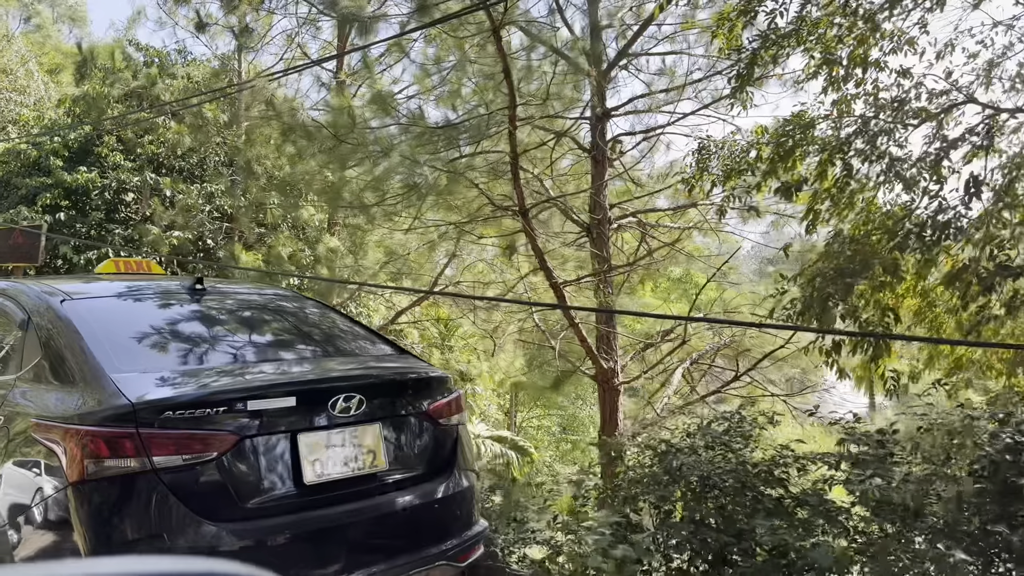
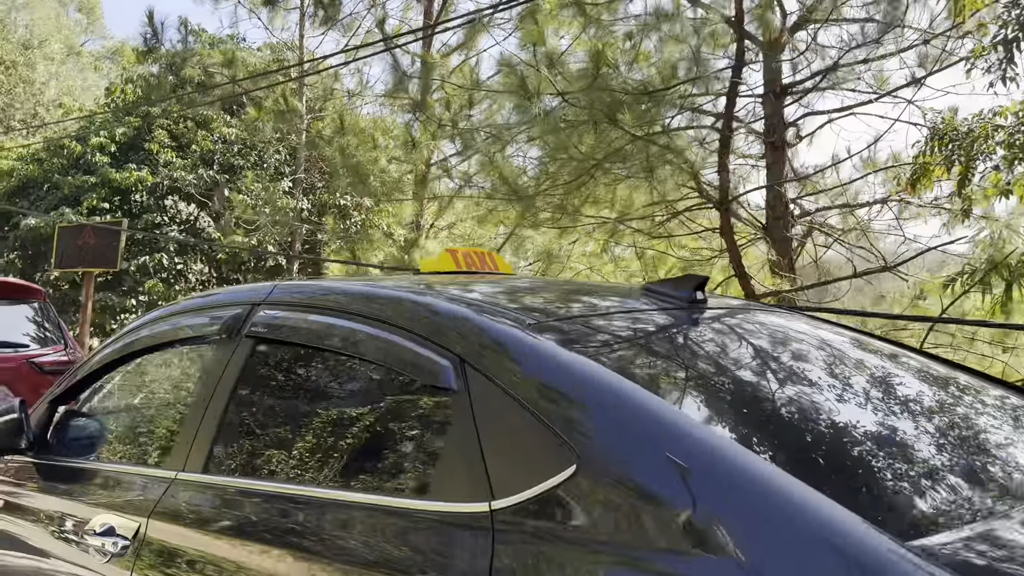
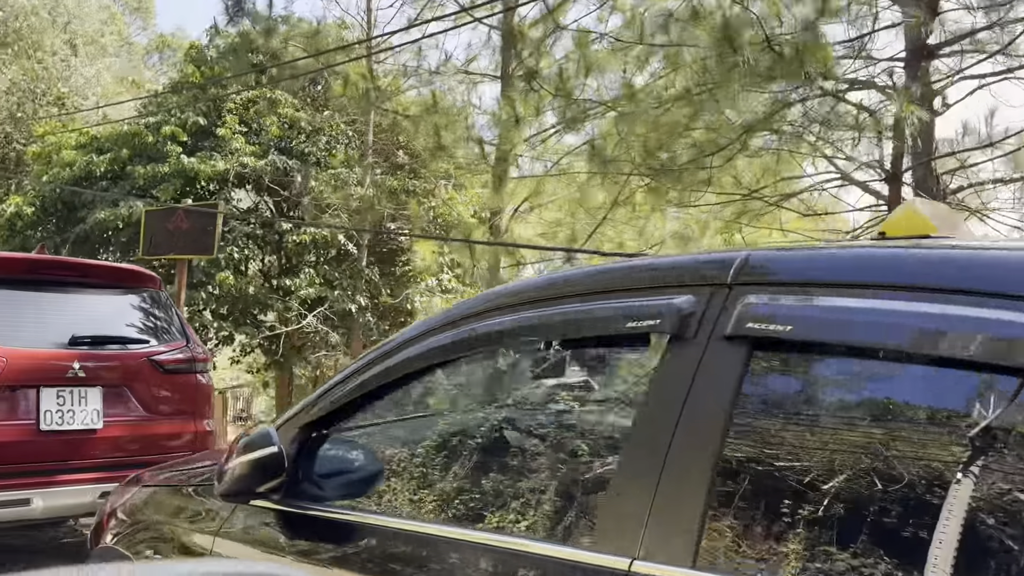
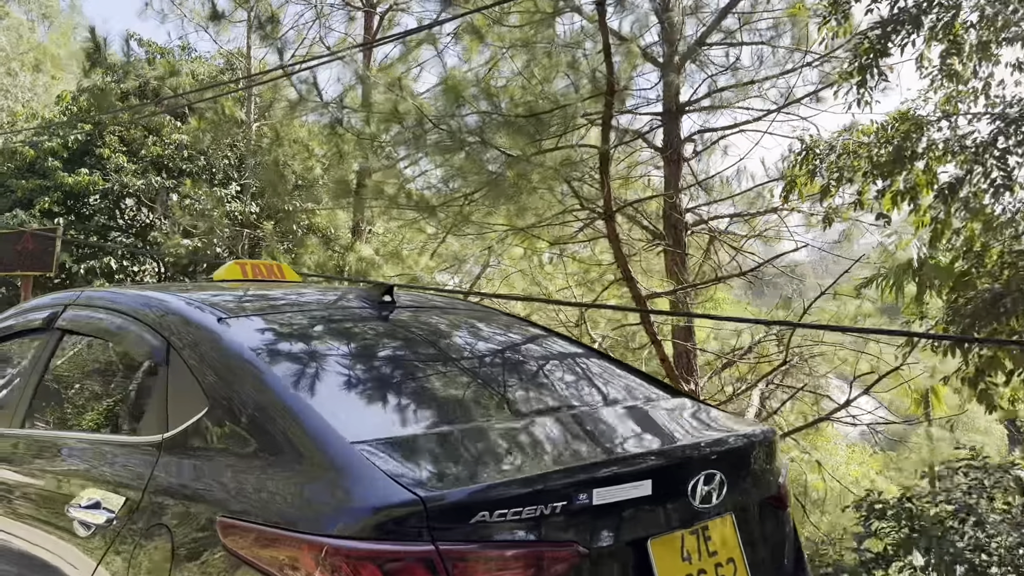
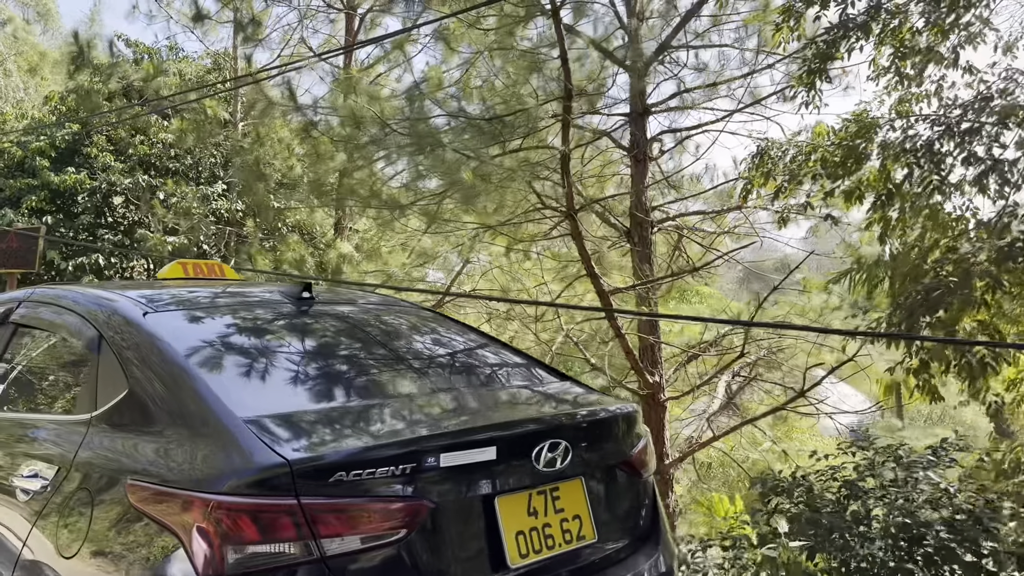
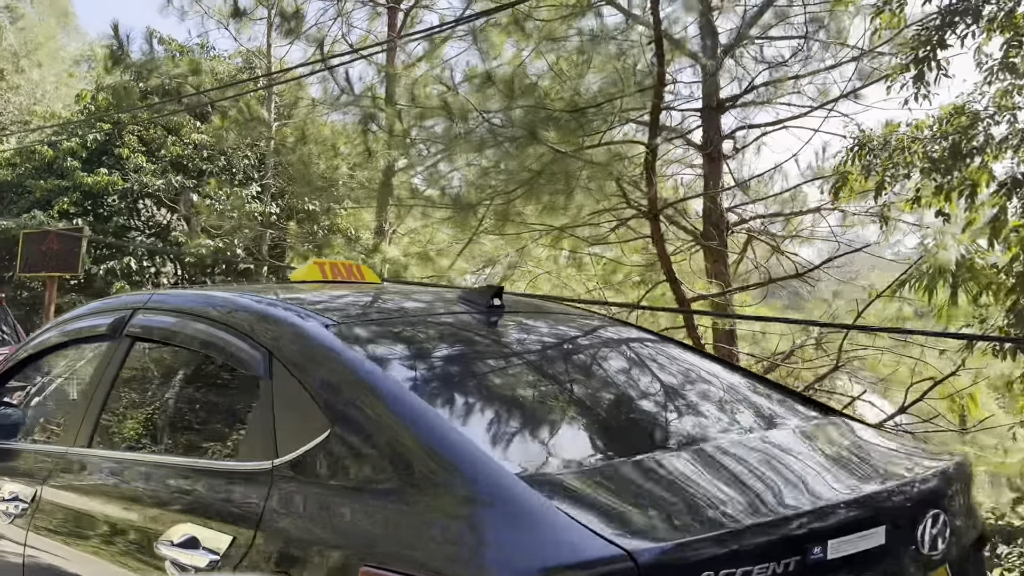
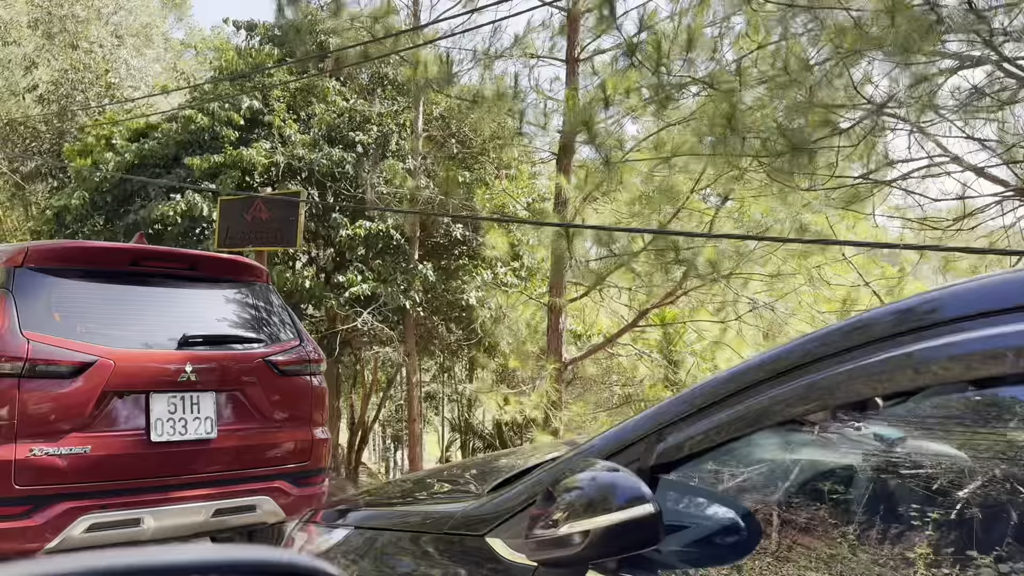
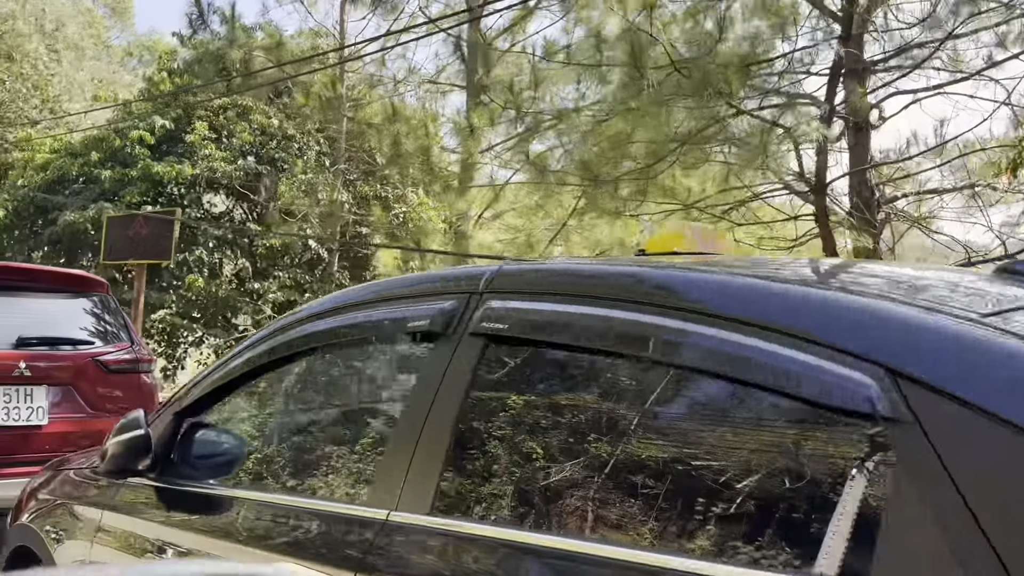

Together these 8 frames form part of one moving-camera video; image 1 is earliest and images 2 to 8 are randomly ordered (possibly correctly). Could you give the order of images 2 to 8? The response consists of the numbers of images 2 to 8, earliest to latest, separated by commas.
5, 4, 6, 2, 8, 3, 7
